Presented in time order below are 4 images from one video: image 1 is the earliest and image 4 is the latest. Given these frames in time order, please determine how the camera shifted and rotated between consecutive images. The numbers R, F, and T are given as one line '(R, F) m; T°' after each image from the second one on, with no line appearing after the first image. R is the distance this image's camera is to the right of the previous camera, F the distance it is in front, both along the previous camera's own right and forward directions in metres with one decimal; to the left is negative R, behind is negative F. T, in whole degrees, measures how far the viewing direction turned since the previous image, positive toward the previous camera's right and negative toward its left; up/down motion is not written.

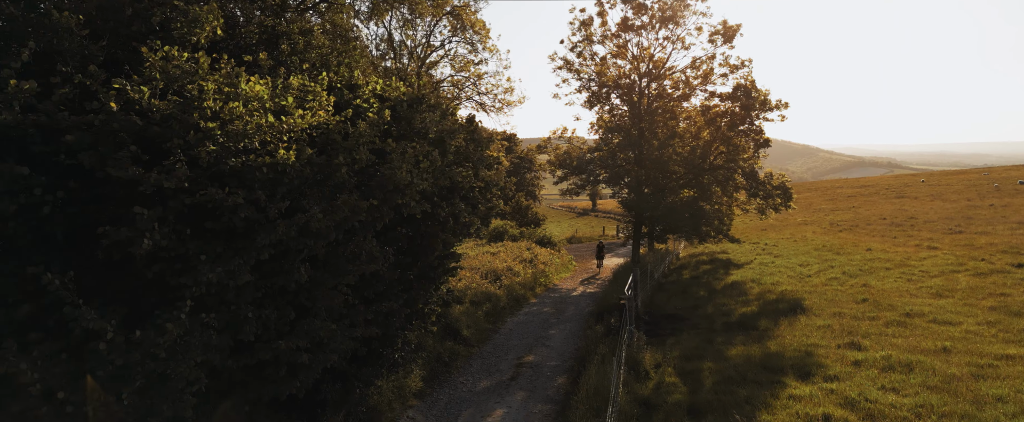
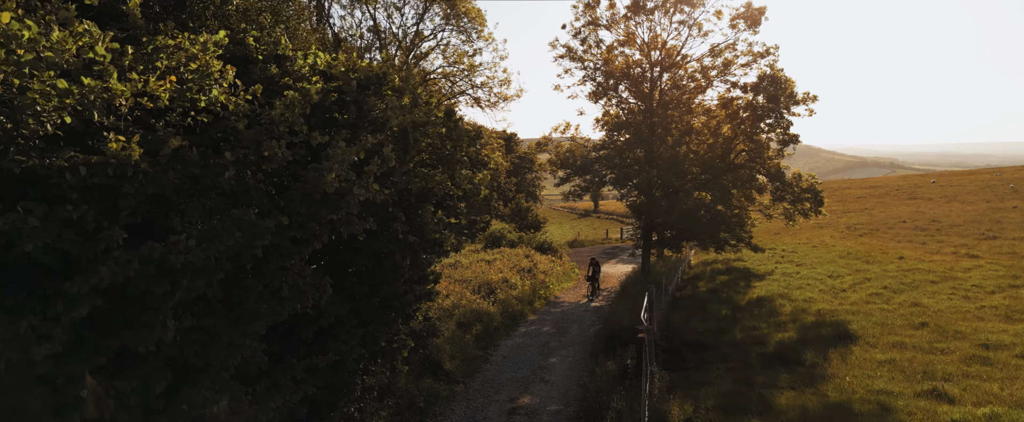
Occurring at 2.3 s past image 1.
(+0.2, +3.0) m; 0°
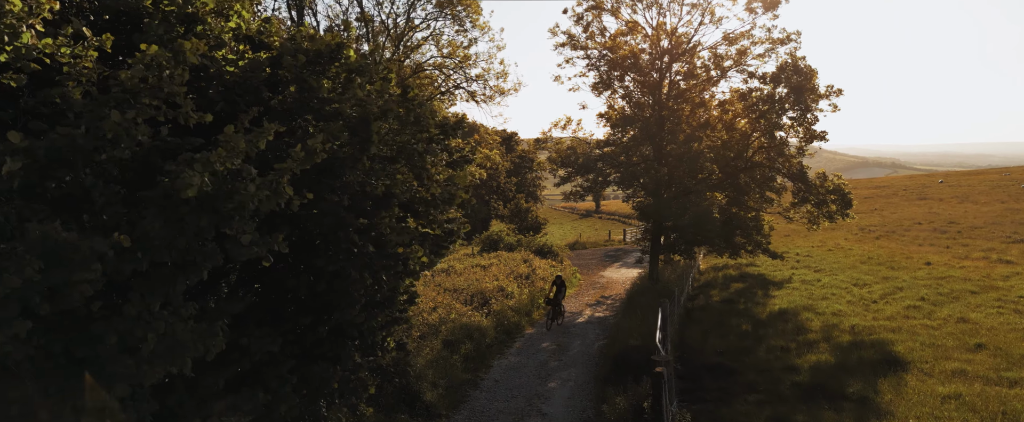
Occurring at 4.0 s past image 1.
(+0.2, +2.2) m; 0°
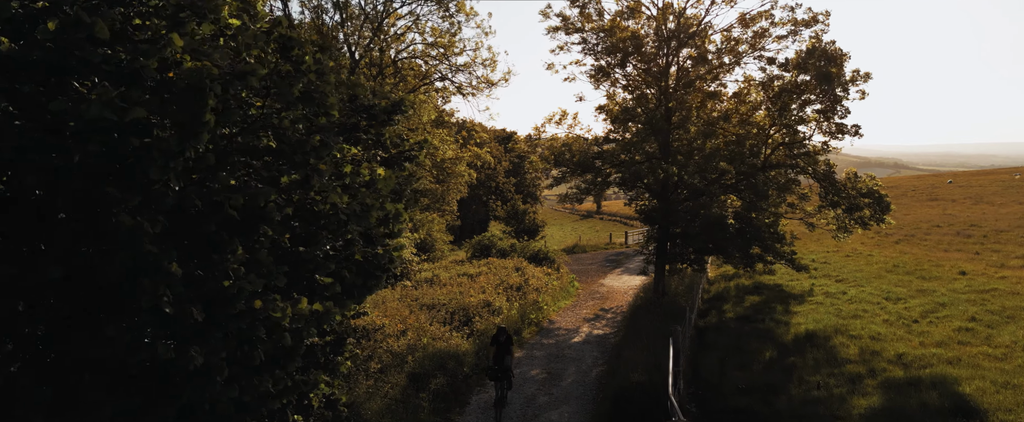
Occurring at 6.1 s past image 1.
(+0.5, +2.8) m; 0°
